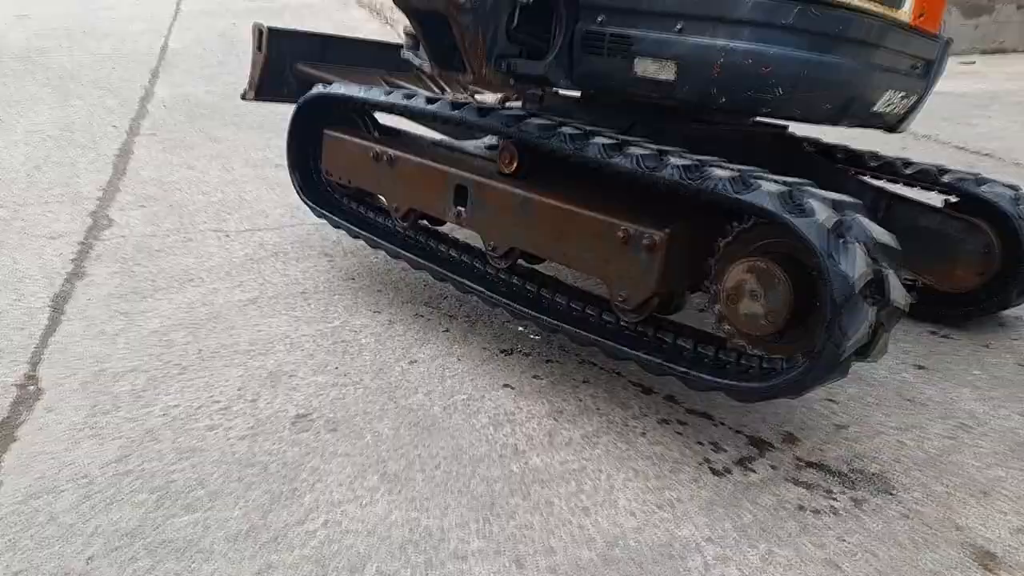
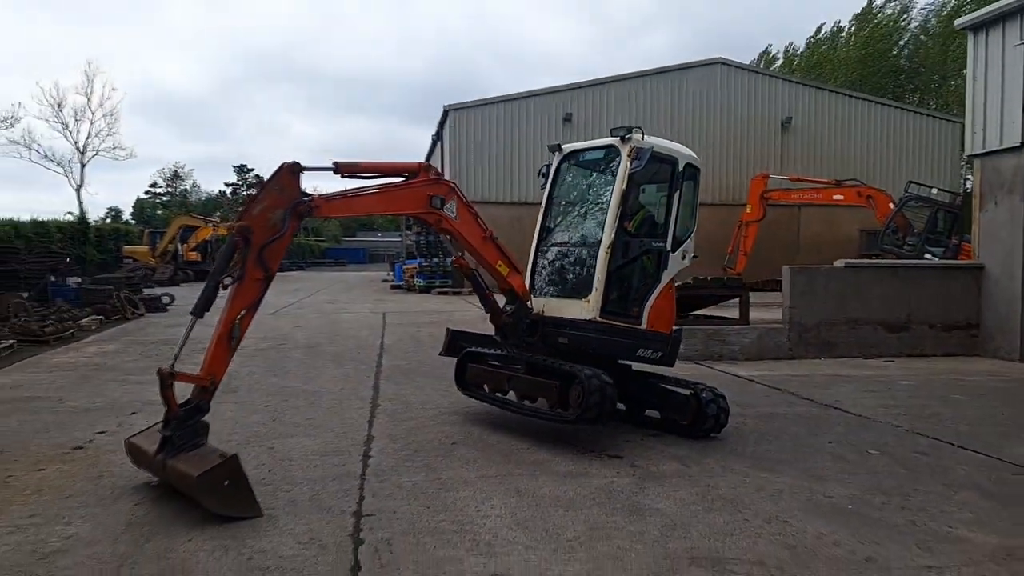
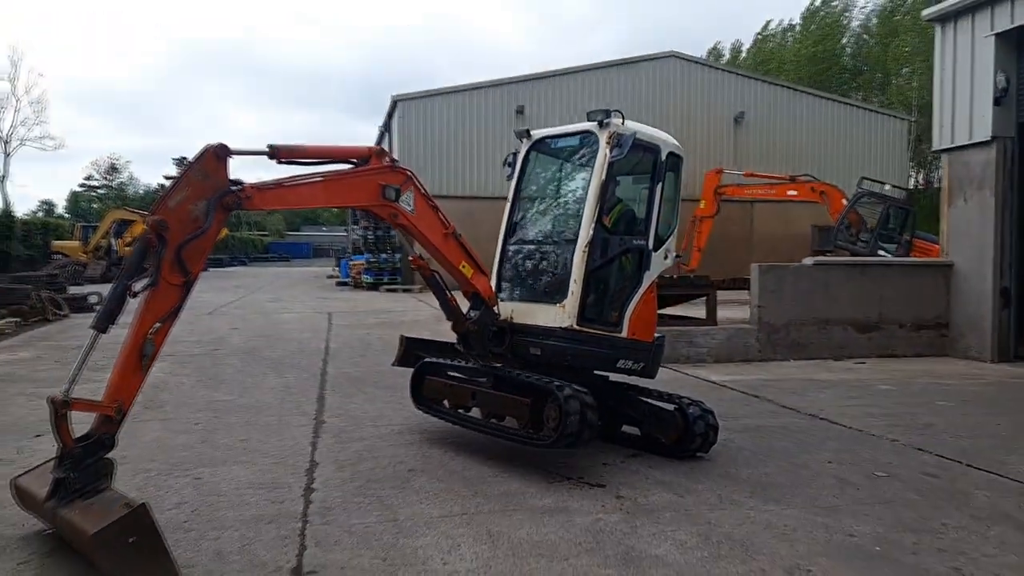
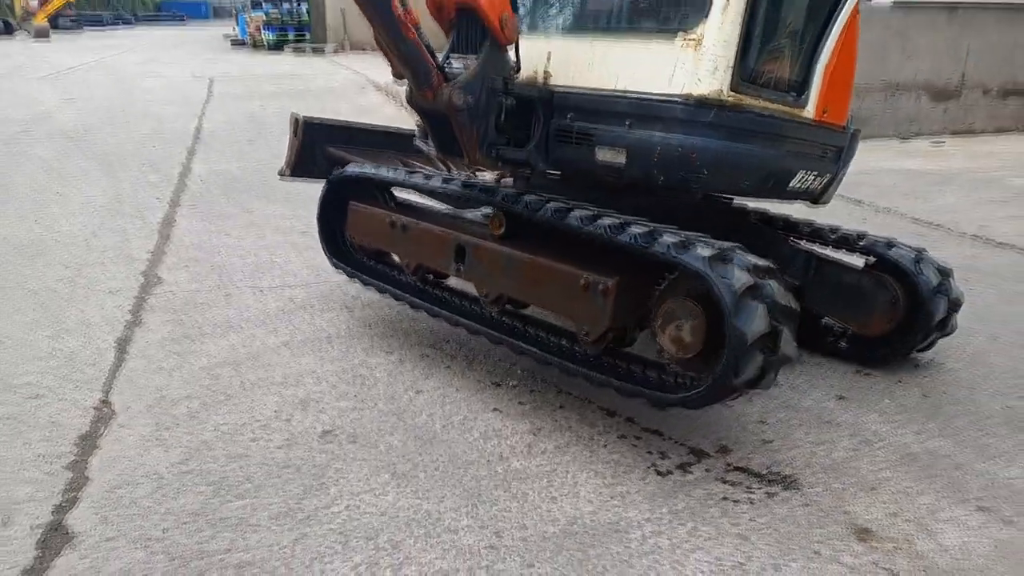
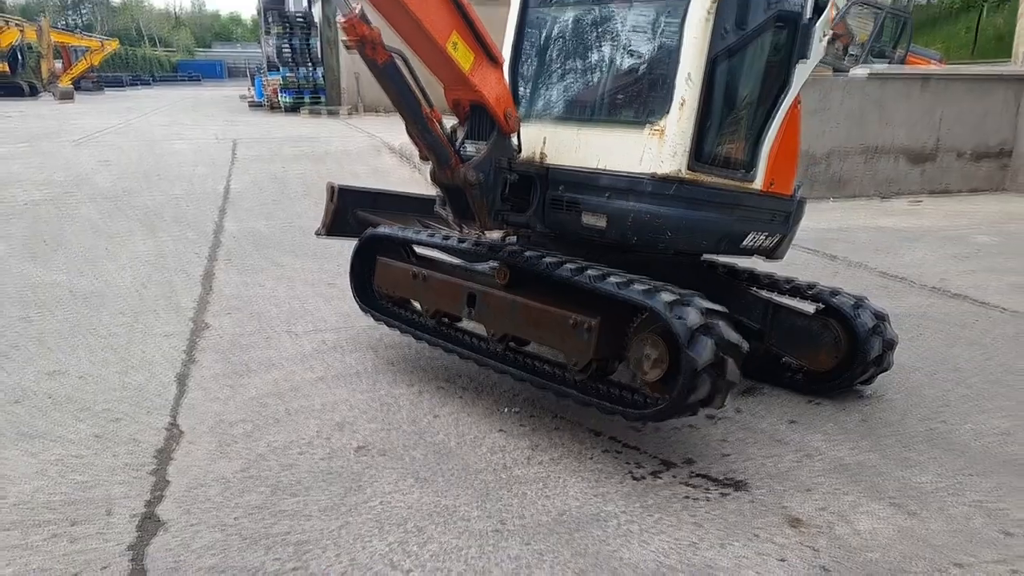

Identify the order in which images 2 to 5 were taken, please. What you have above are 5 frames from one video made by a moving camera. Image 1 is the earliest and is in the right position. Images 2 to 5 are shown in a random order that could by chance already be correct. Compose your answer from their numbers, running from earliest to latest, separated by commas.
4, 5, 3, 2
